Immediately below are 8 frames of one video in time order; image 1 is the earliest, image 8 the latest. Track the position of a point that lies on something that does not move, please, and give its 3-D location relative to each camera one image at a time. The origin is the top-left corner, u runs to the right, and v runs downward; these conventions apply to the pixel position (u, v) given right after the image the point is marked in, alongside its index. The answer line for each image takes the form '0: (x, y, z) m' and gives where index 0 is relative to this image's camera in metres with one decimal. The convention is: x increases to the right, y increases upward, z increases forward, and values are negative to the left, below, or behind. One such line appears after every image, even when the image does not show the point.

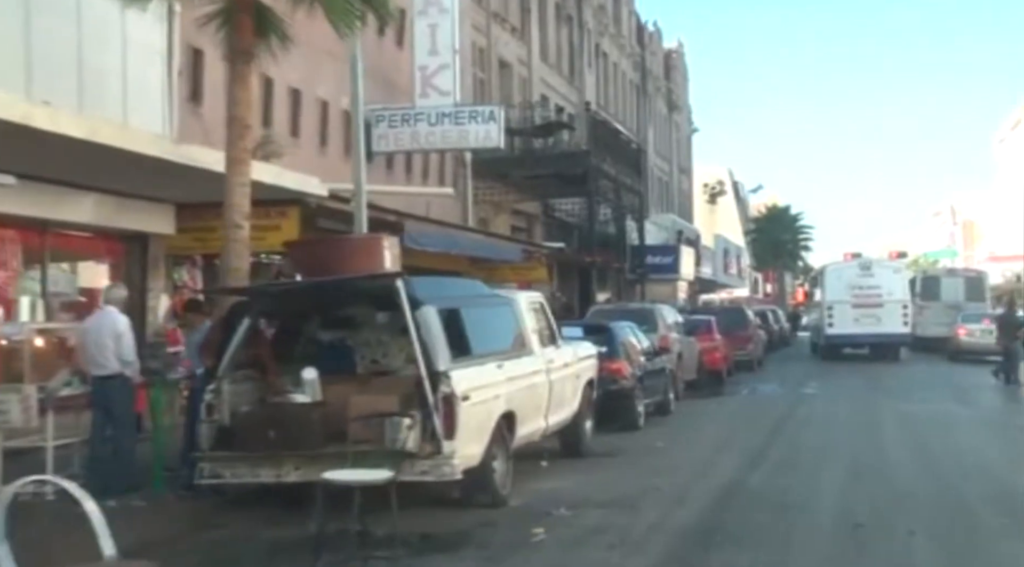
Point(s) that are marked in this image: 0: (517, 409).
0: (+0.1, -1.1, +11.3) m
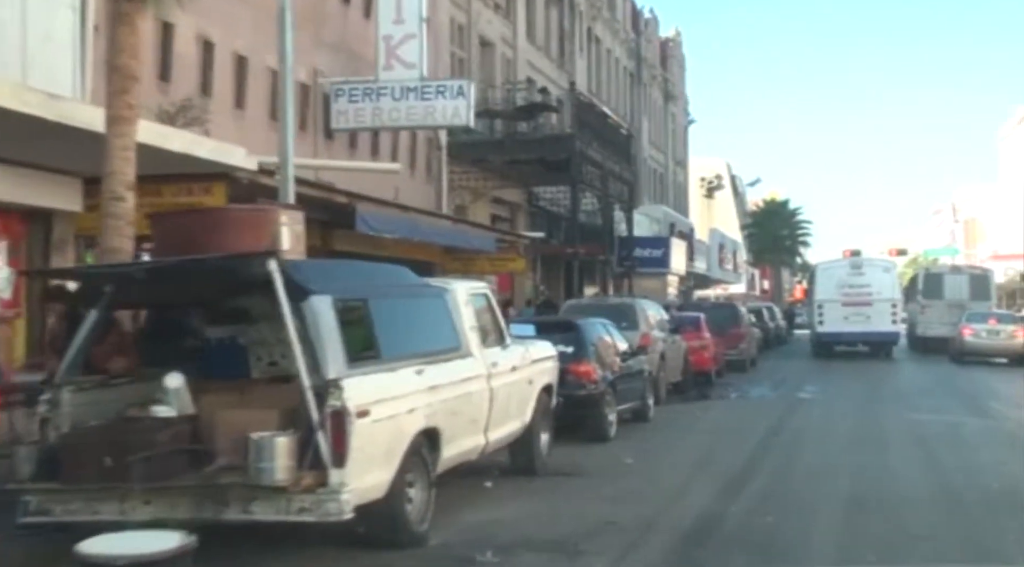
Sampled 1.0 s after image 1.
0: (-0.5, -1.0, +9.2) m
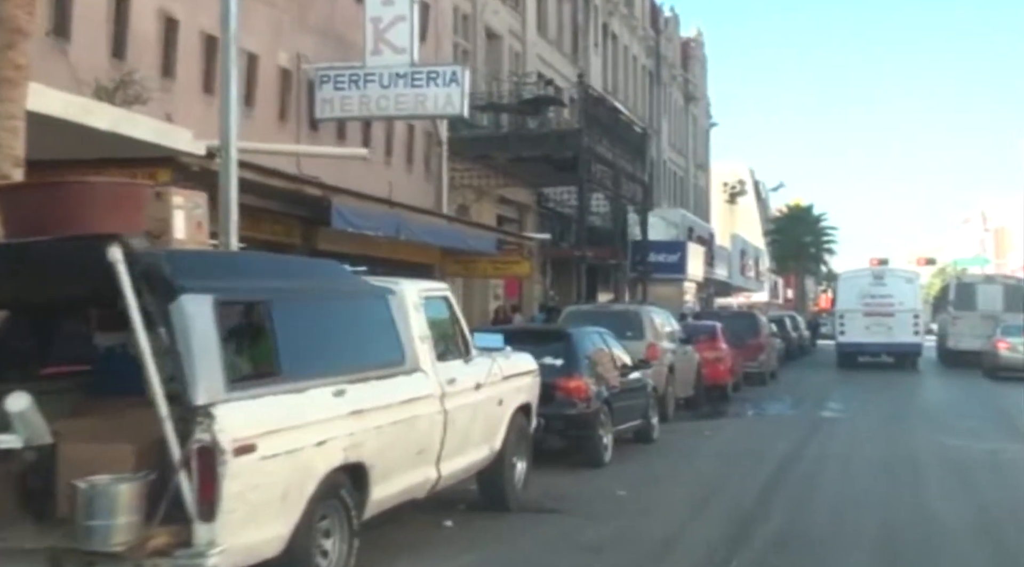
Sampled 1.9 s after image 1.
0: (-0.7, -1.0, +7.4) m
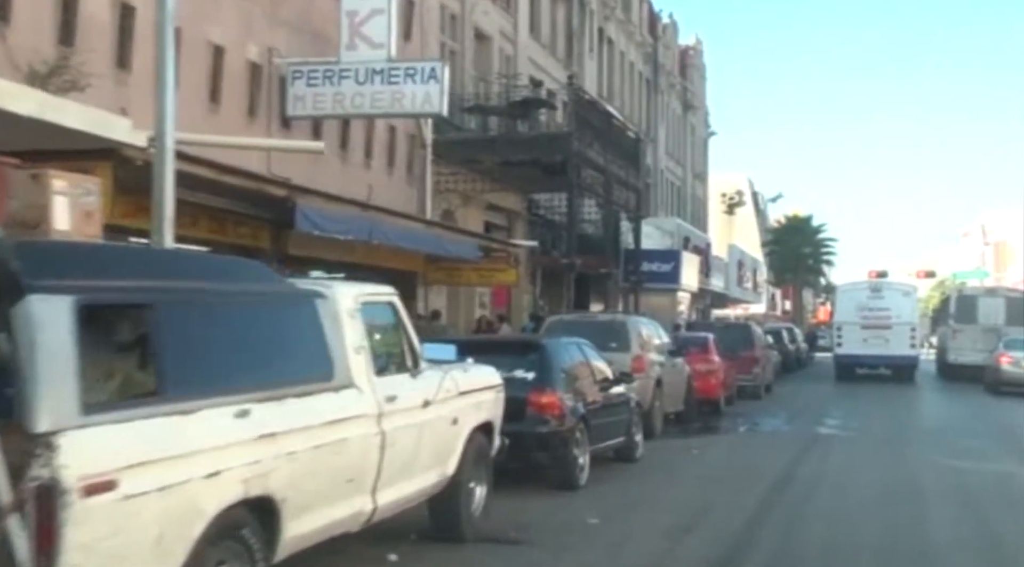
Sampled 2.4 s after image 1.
0: (-1.0, -1.0, +6.3) m
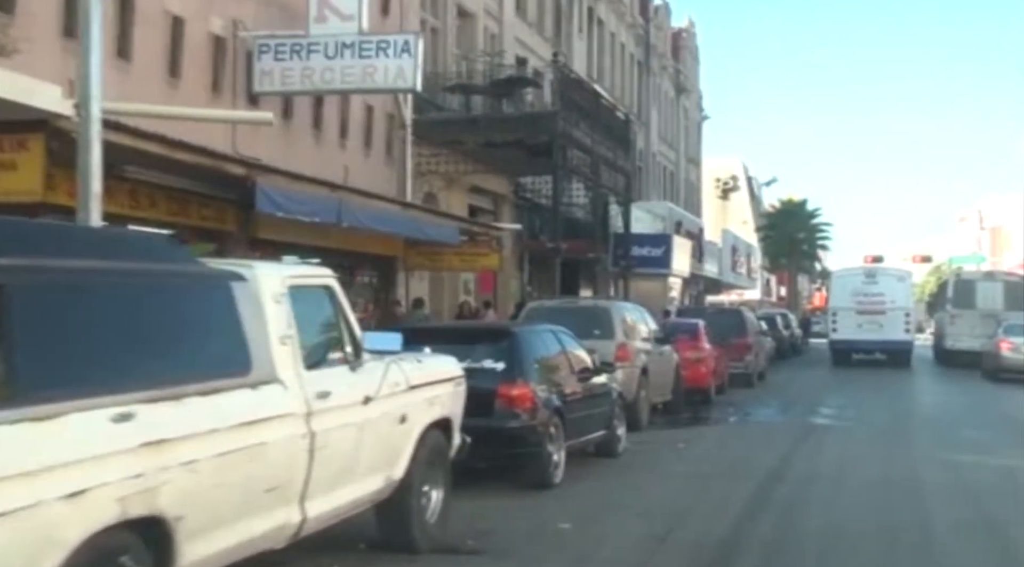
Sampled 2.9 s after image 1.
0: (-1.3, -0.9, +5.3) m
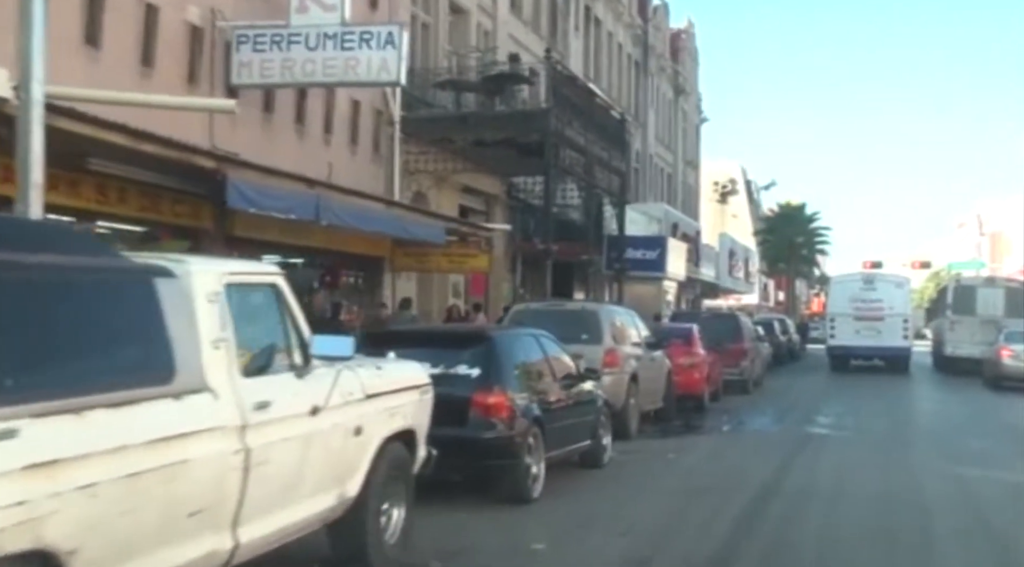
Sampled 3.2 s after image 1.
0: (-1.5, -0.9, +4.6) m
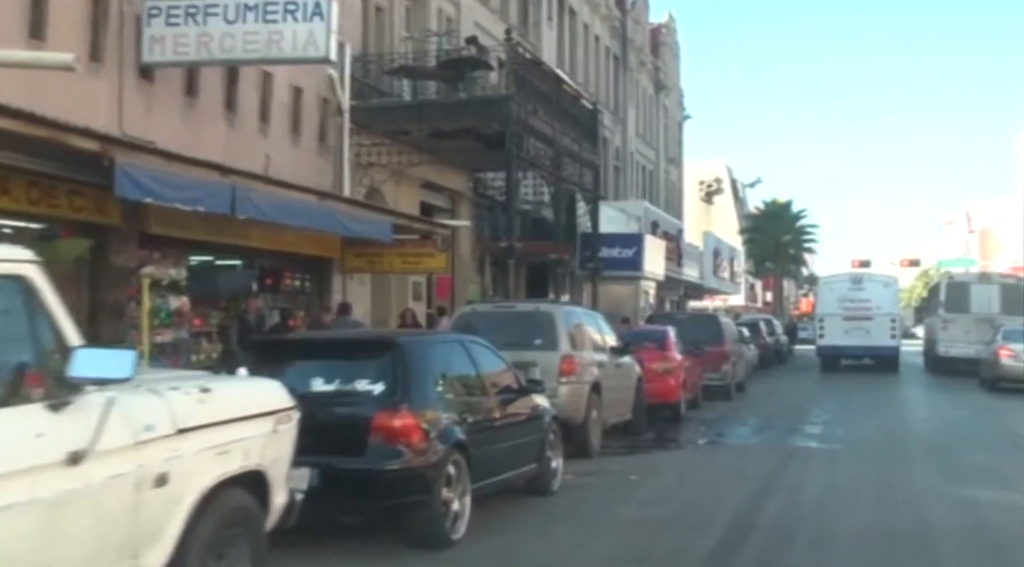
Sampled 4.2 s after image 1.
0: (-2.0, -0.8, +2.6) m
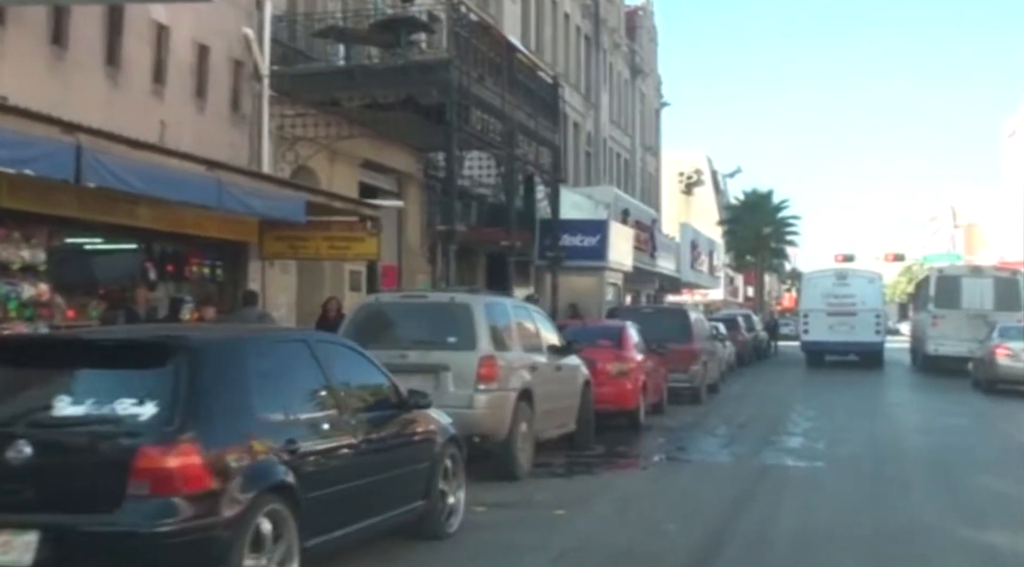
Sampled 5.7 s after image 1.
0: (-2.6, -0.7, -0.1) m
